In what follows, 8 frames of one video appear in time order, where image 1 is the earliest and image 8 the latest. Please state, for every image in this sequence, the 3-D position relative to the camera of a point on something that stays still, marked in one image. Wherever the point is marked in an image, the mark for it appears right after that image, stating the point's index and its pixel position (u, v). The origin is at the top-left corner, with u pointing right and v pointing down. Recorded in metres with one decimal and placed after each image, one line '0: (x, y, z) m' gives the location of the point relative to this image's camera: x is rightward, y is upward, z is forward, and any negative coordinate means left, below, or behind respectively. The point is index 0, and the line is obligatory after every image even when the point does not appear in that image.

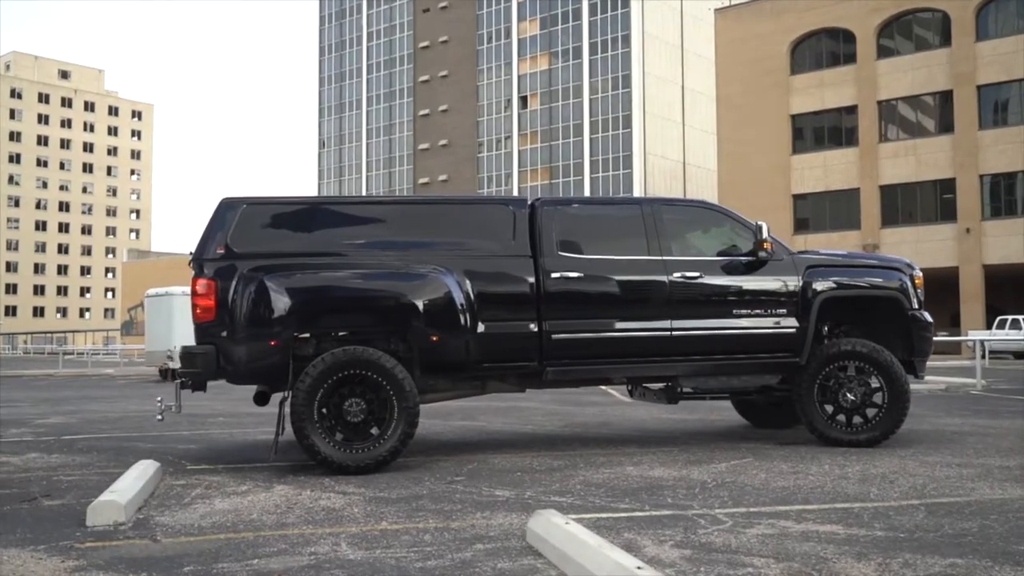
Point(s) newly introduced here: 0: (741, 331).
0: (+1.8, -0.4, +8.1) m
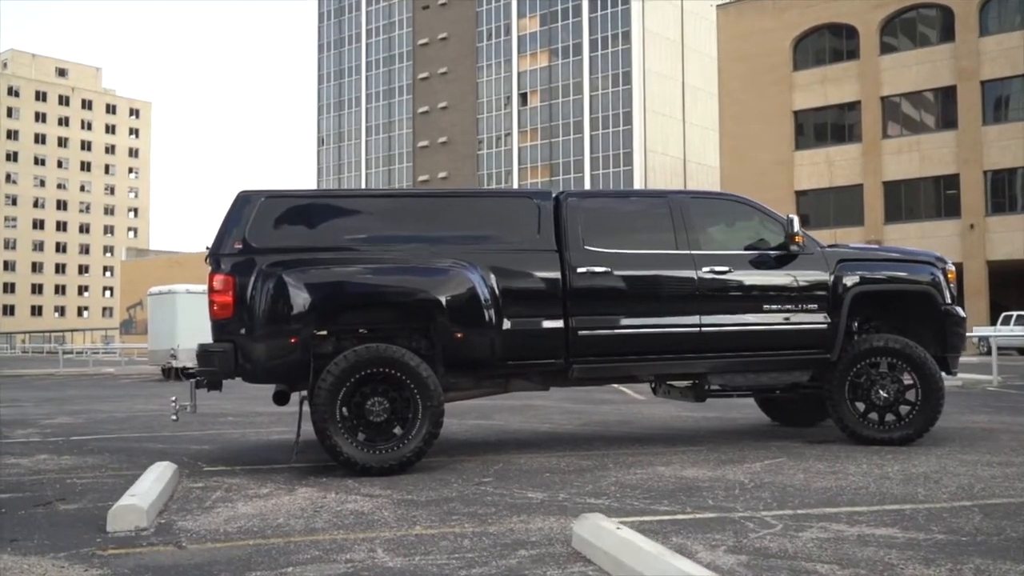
0: (+2.0, -0.3, +7.9) m
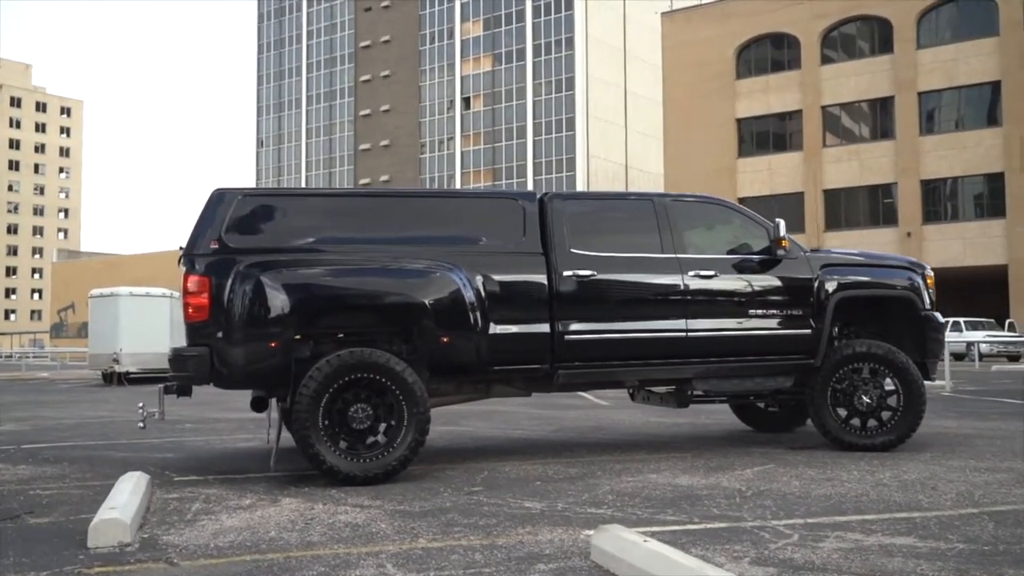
0: (+1.9, -0.3, +7.9) m
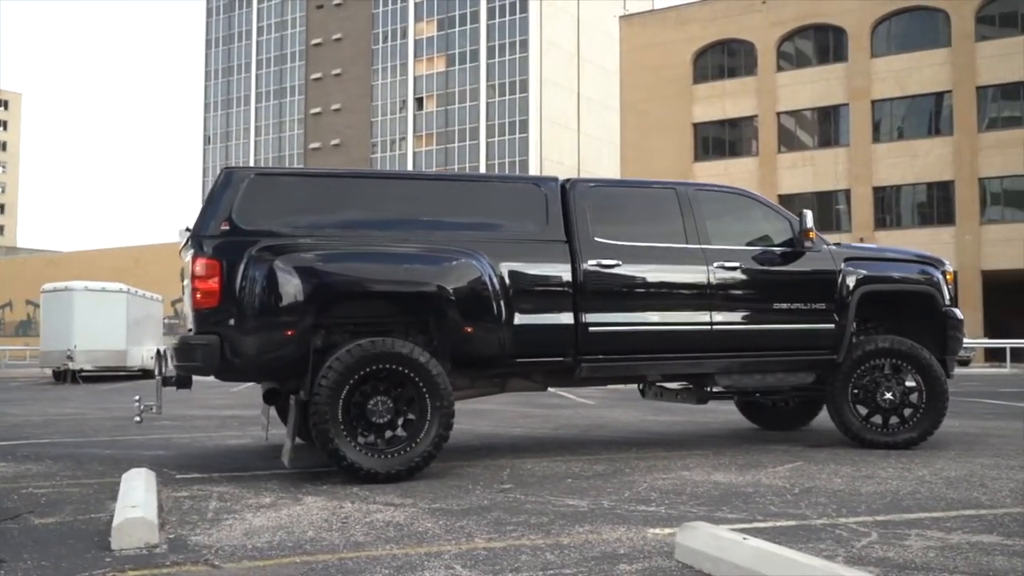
0: (+2.0, -0.3, +7.6) m
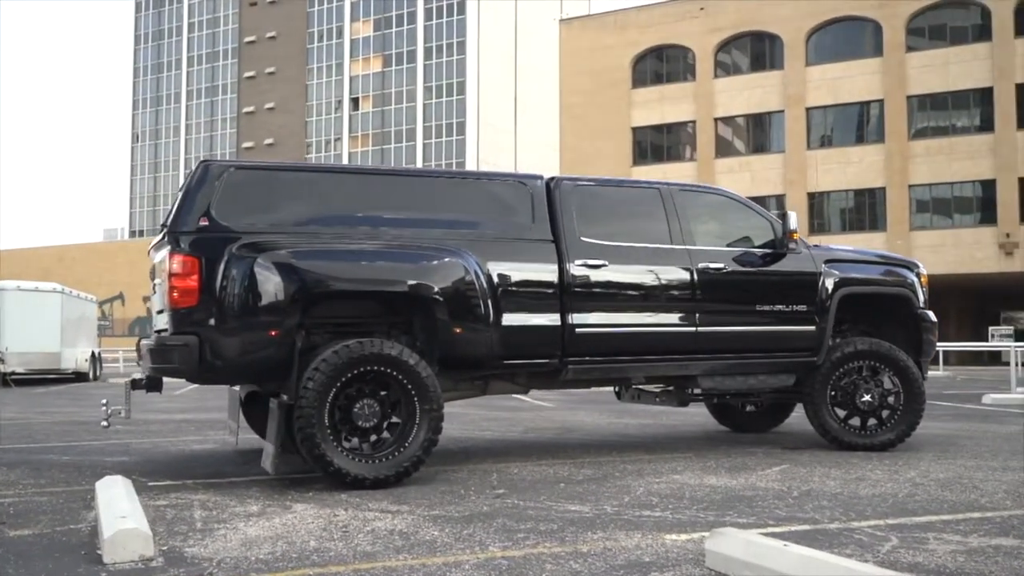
0: (+1.9, -0.3, +7.6) m
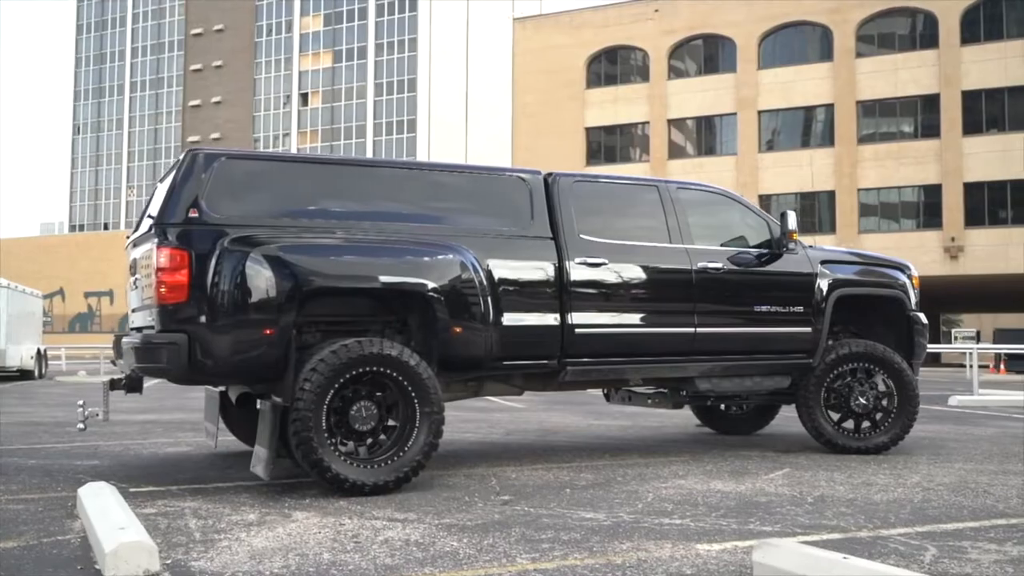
0: (+1.8, -0.3, +7.5) m
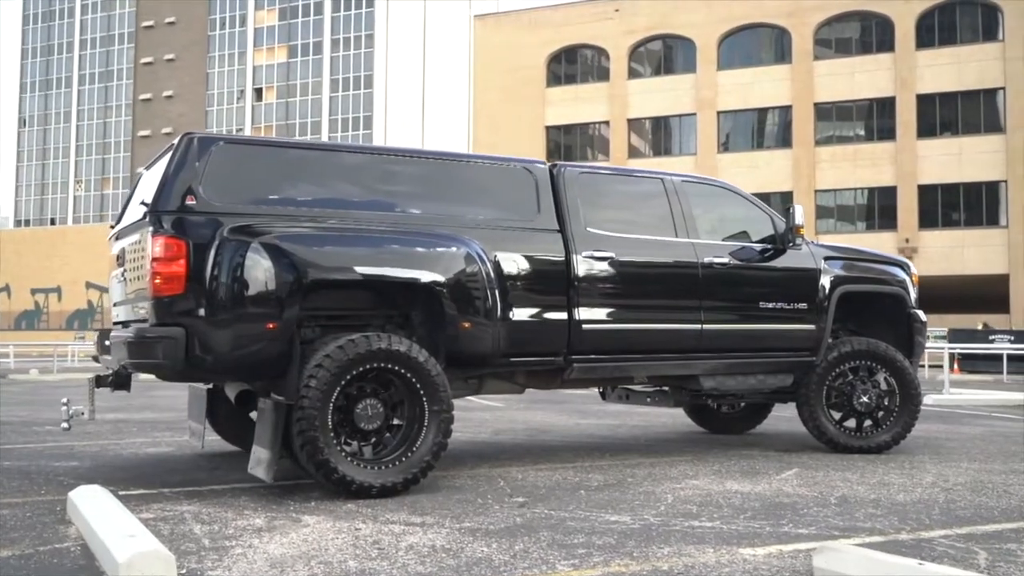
0: (+1.8, -0.3, +7.3) m
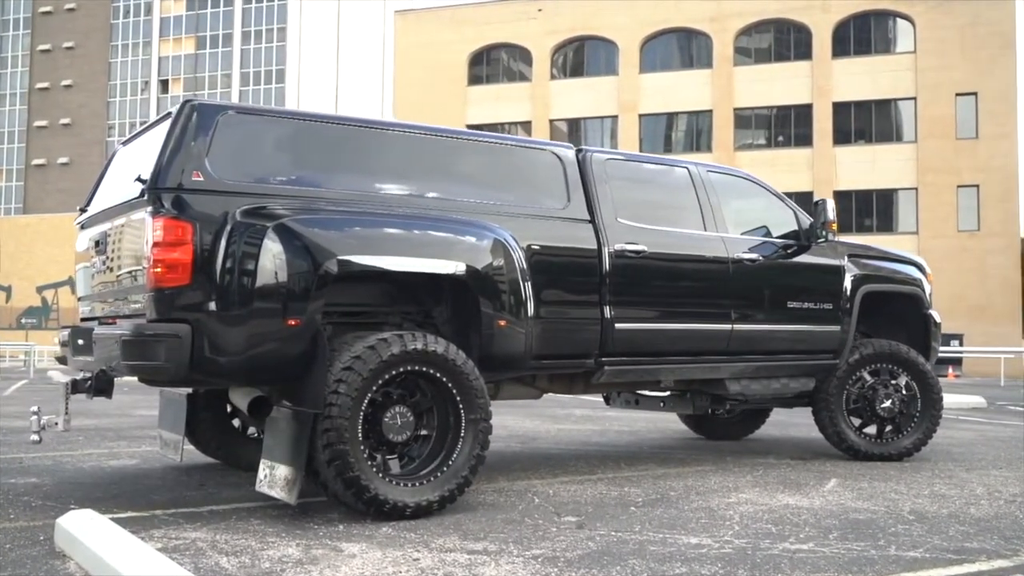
0: (+1.9, -0.3, +6.9) m
